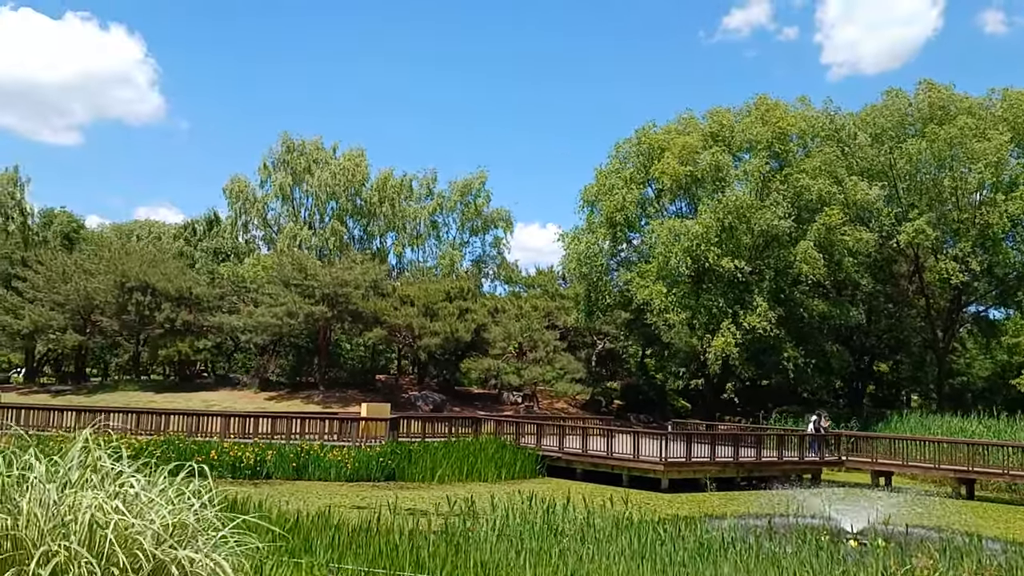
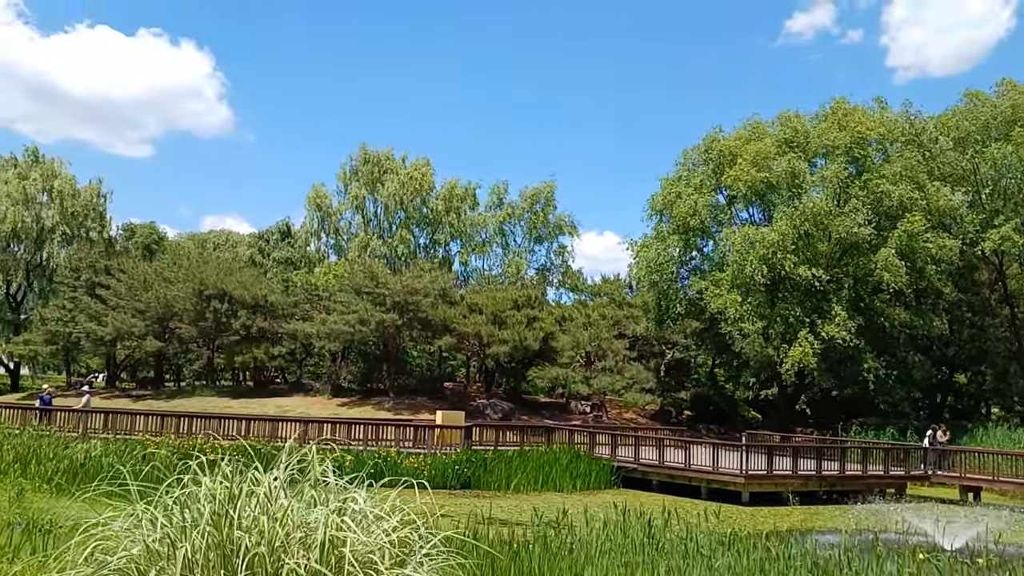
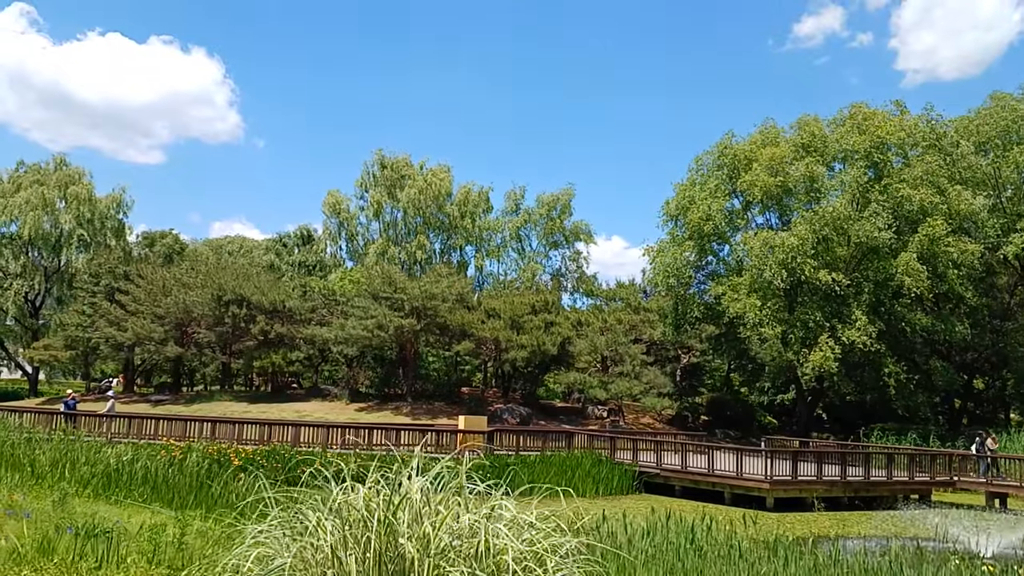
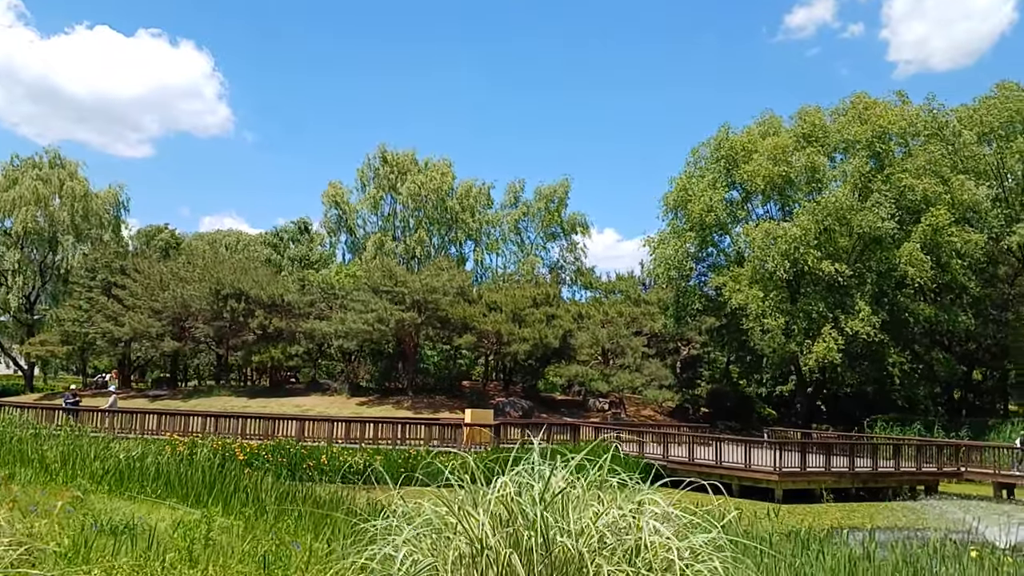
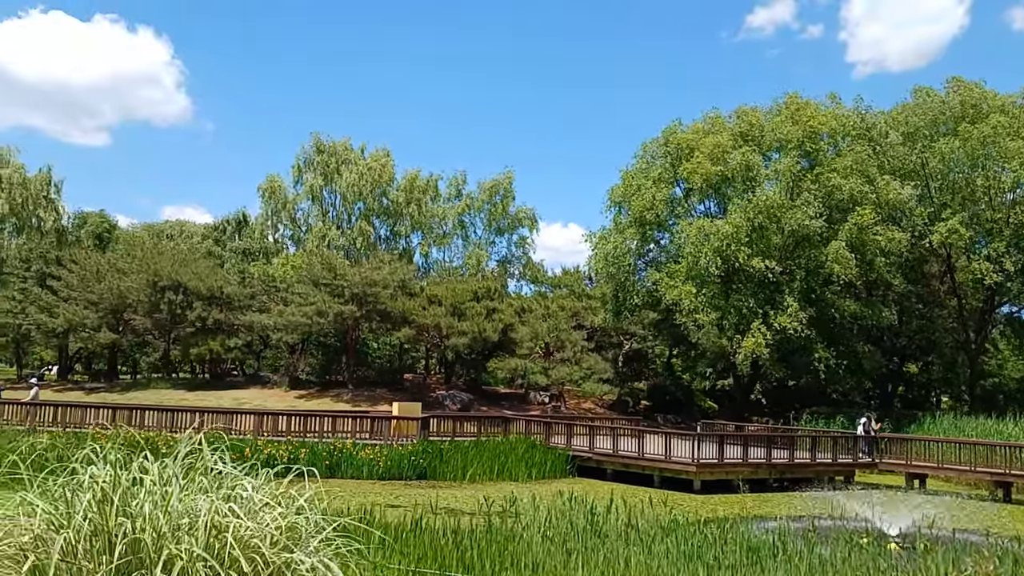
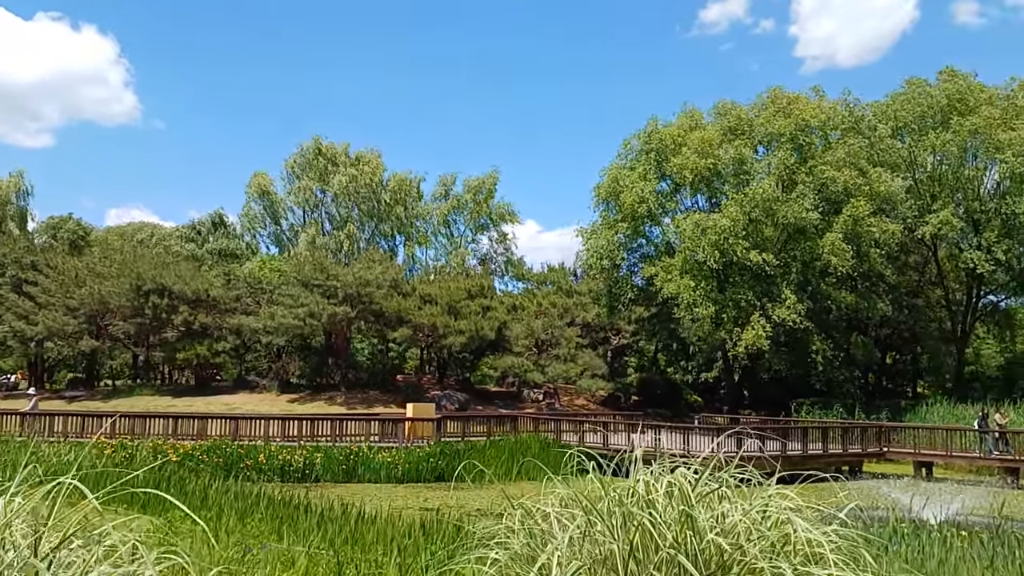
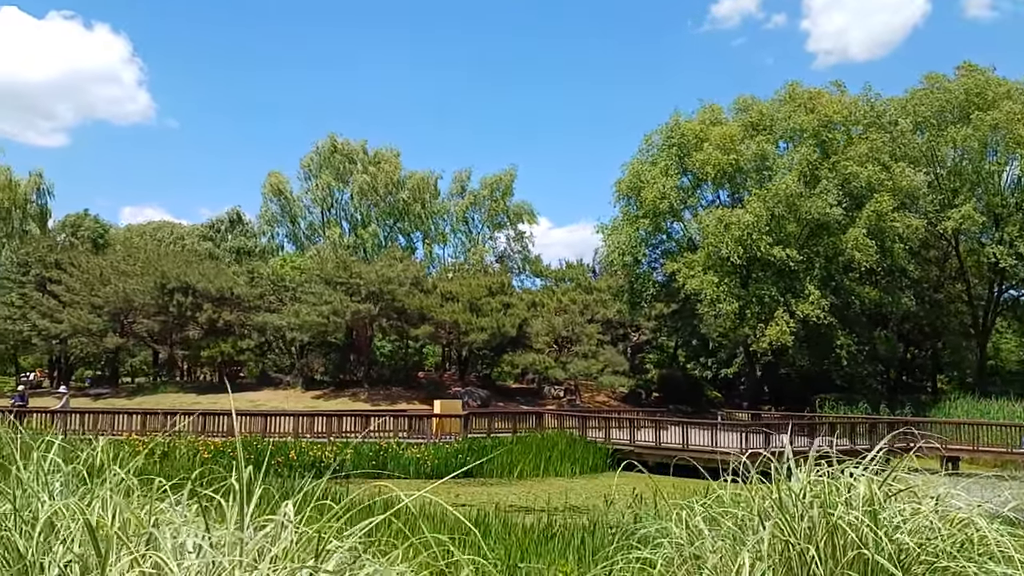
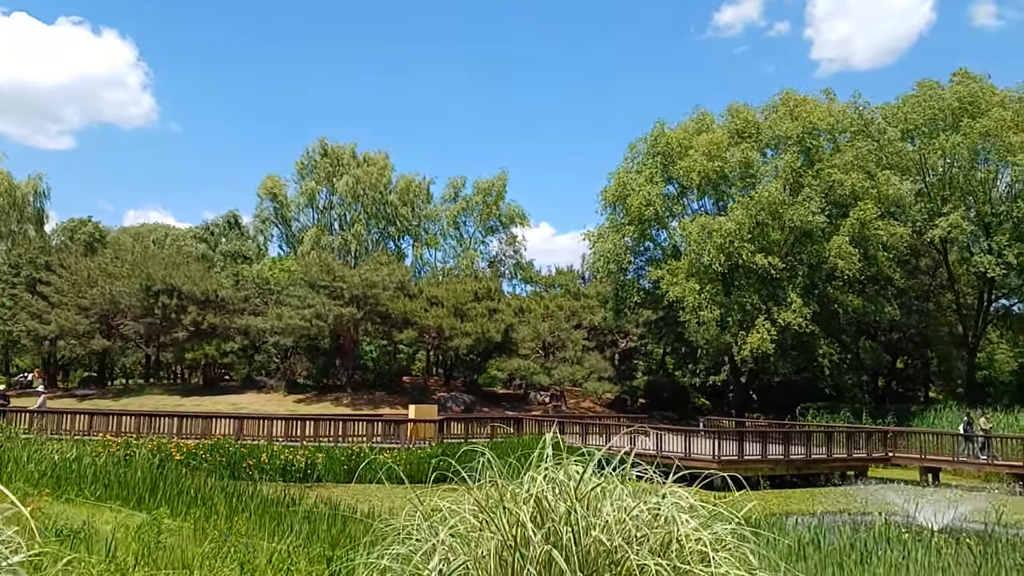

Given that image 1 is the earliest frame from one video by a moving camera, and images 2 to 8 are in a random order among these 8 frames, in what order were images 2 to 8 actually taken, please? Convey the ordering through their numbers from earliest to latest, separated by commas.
5, 2, 3, 4, 8, 6, 7
